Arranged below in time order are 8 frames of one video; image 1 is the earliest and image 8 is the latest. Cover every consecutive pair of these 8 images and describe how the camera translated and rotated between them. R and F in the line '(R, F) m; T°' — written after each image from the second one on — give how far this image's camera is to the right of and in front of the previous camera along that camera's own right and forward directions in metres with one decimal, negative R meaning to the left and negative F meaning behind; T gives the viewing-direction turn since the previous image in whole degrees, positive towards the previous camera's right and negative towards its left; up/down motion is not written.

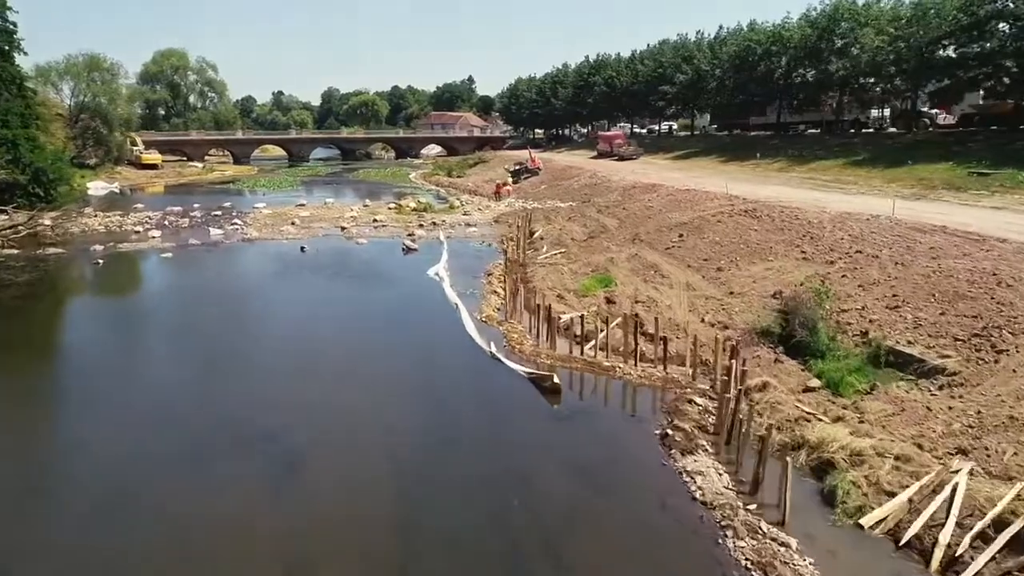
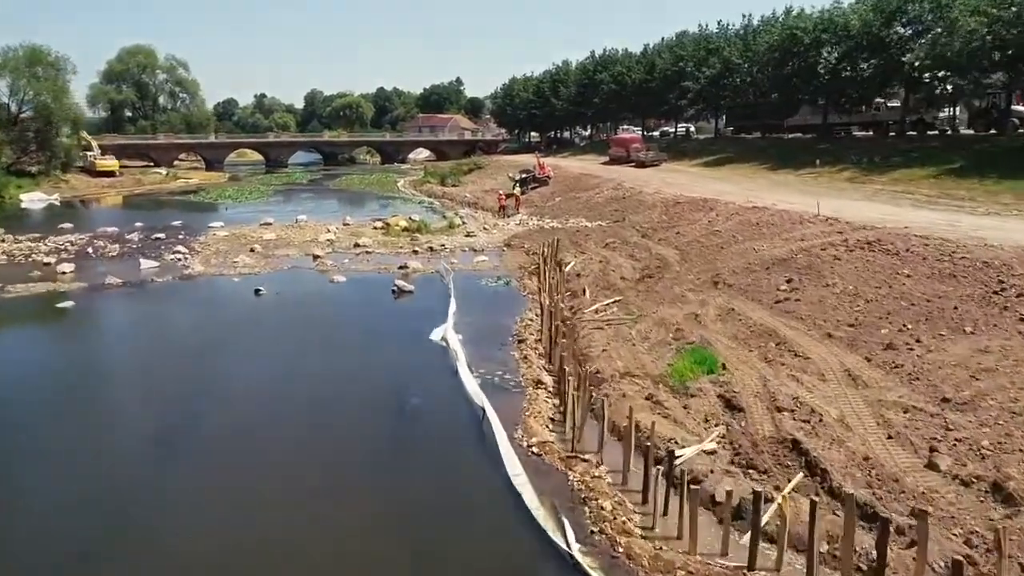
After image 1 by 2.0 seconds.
(-1.4, +8.1) m; +1°
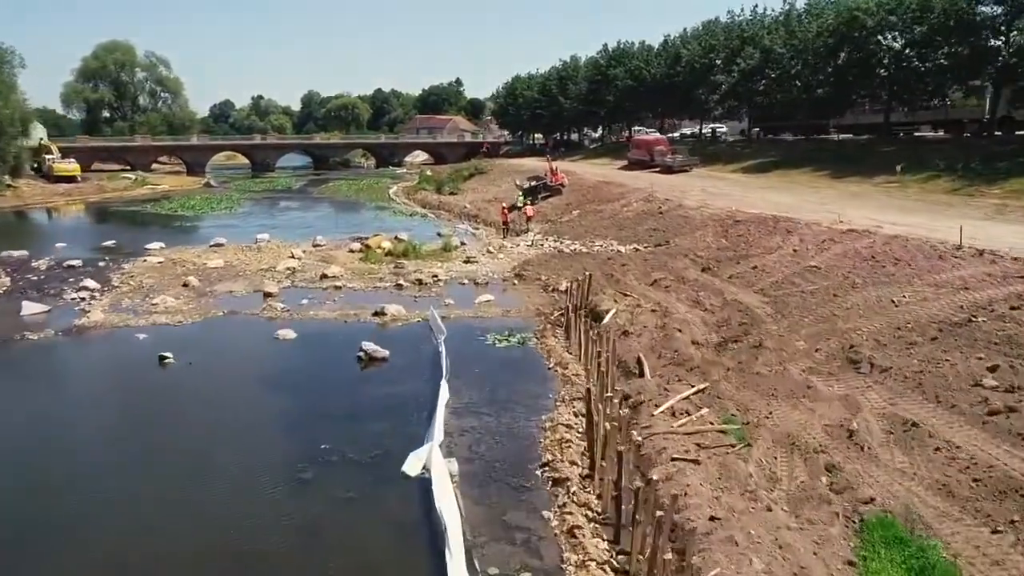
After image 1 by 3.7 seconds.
(-0.5, +7.4) m; 0°
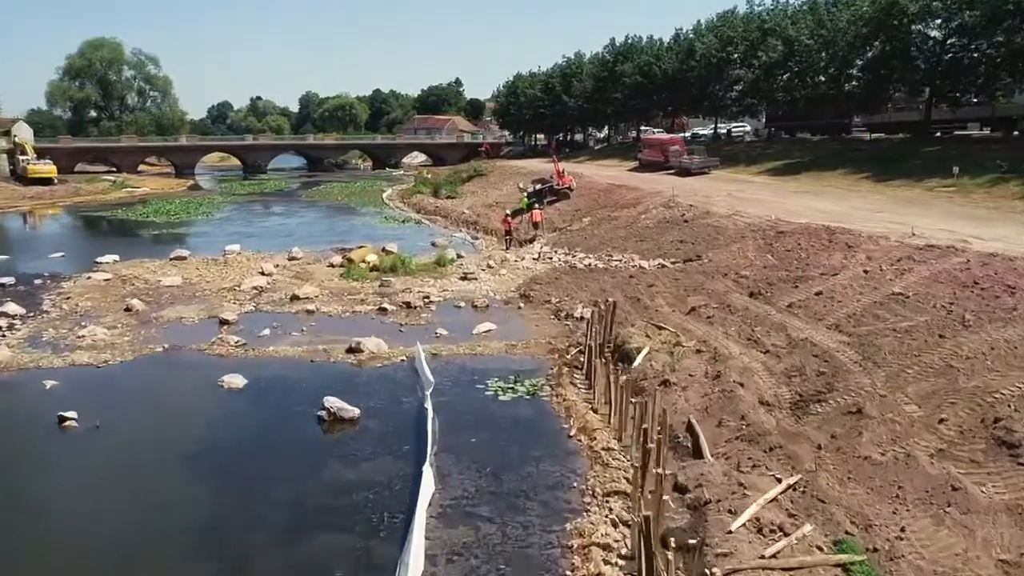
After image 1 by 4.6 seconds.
(-0.1, +3.9) m; 0°
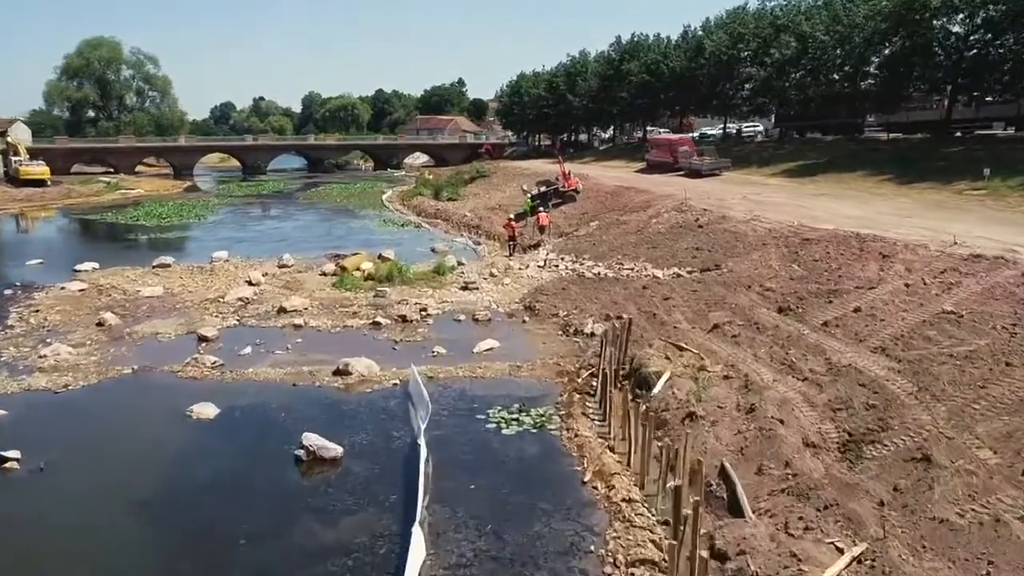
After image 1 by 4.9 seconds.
(0.0, +1.6) m; 0°
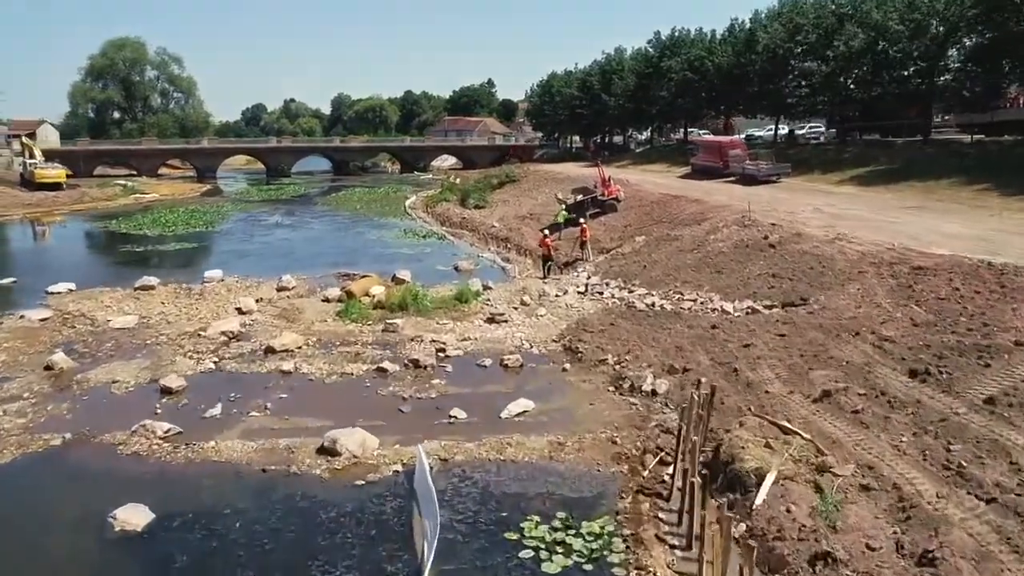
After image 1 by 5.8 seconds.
(-0.2, +3.7) m; -2°
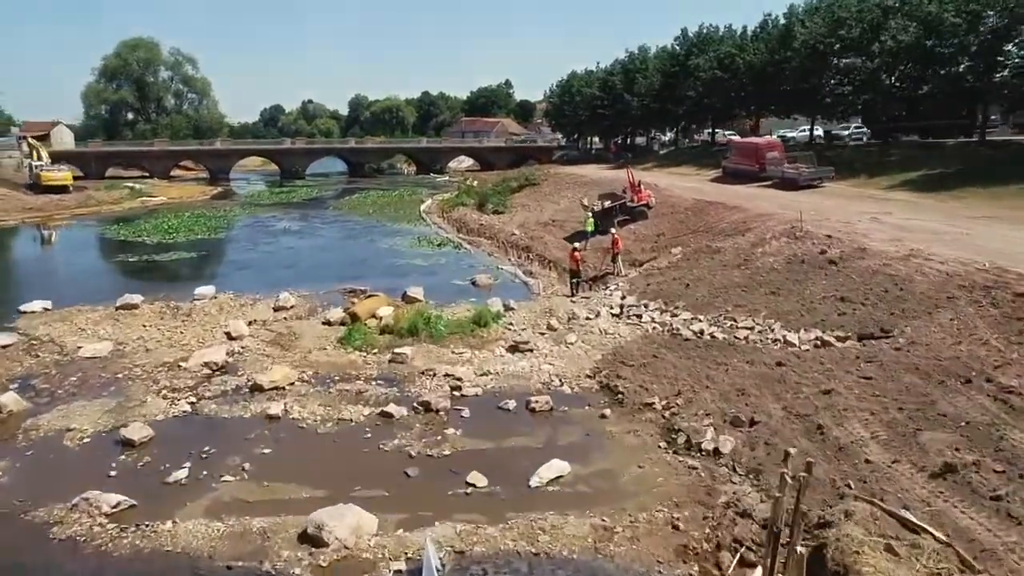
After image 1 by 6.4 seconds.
(-0.2, +2.5) m; -1°
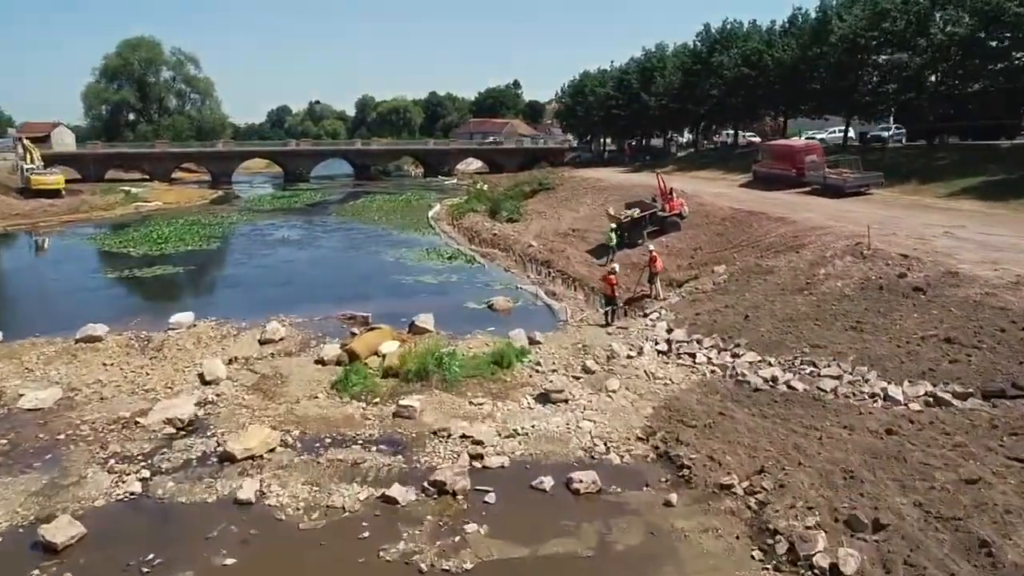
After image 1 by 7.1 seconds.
(-0.5, +2.9) m; -1°
